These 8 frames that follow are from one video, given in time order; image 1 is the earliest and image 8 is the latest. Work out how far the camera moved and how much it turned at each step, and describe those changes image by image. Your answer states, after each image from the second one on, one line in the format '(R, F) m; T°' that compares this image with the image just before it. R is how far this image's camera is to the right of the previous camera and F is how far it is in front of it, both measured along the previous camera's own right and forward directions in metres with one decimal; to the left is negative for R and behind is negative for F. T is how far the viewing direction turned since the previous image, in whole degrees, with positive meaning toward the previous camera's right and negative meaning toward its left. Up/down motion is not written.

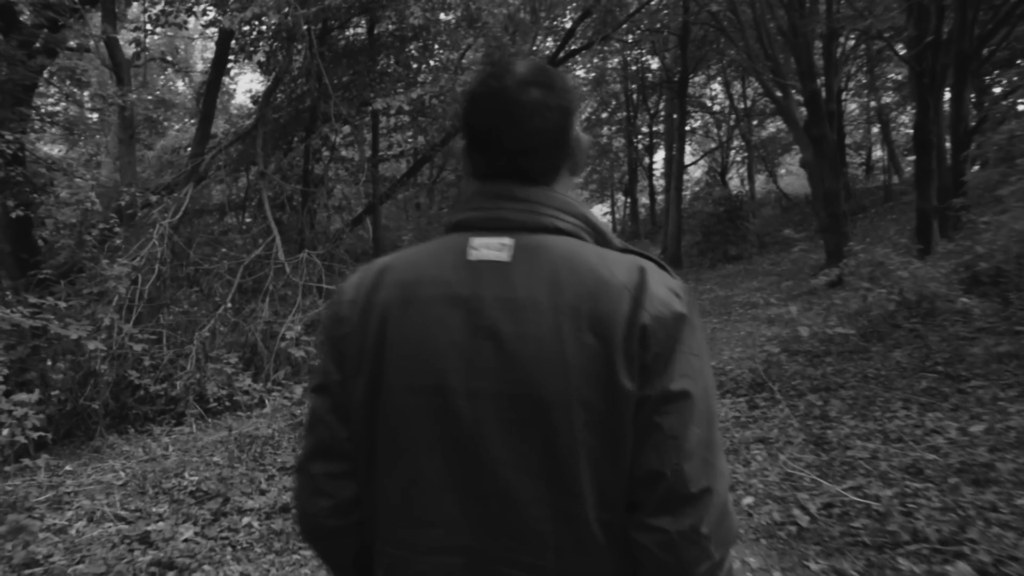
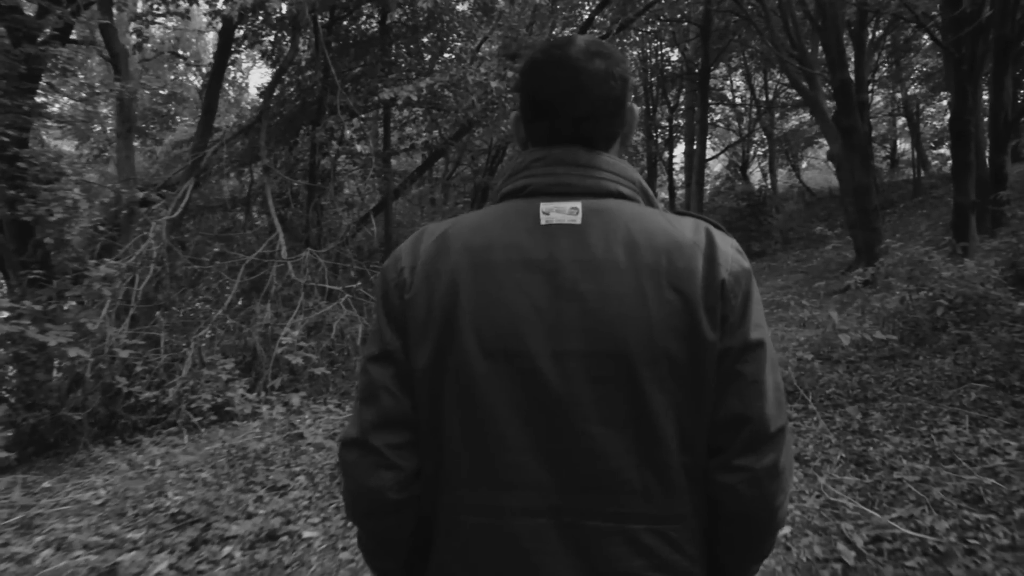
(0.0, +0.5) m; -1°
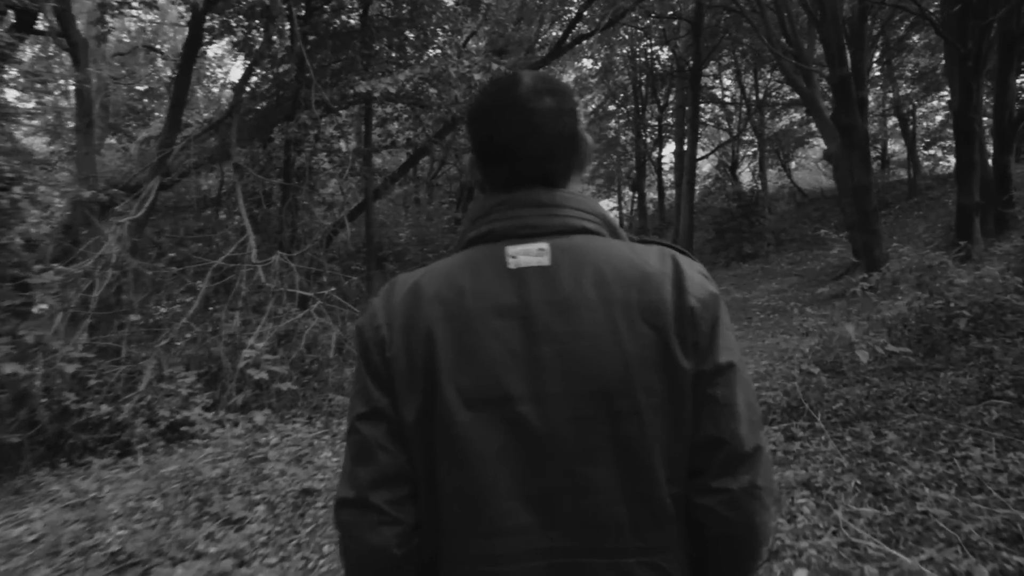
(0.0, +0.5) m; +1°
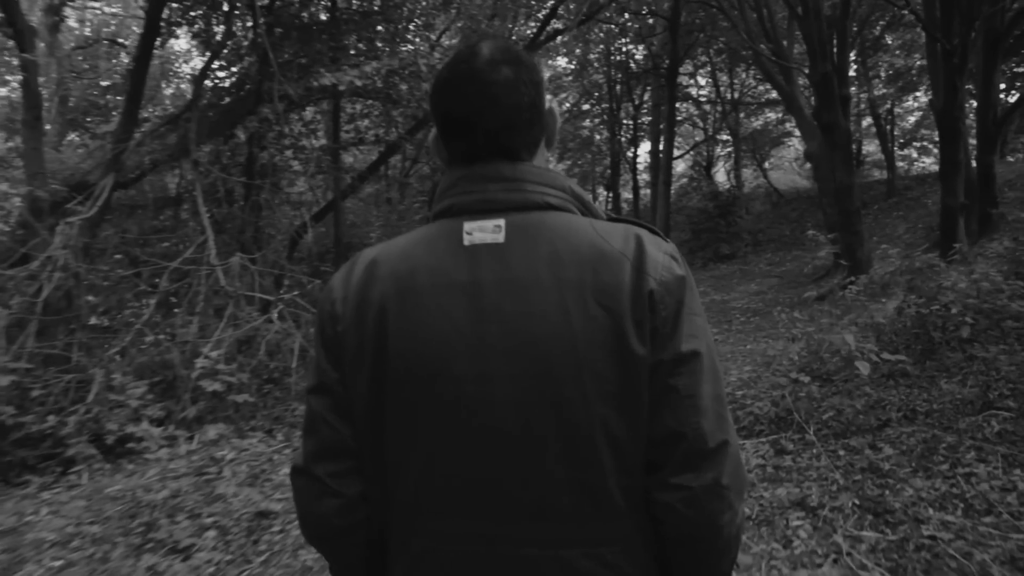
(0.0, +0.4) m; +2°
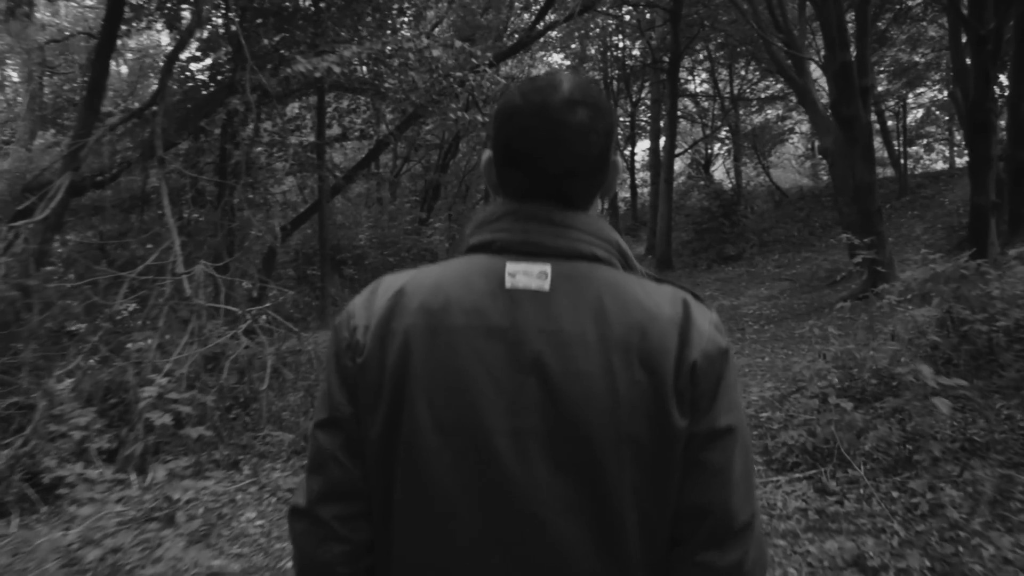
(0.0, +0.8) m; 0°
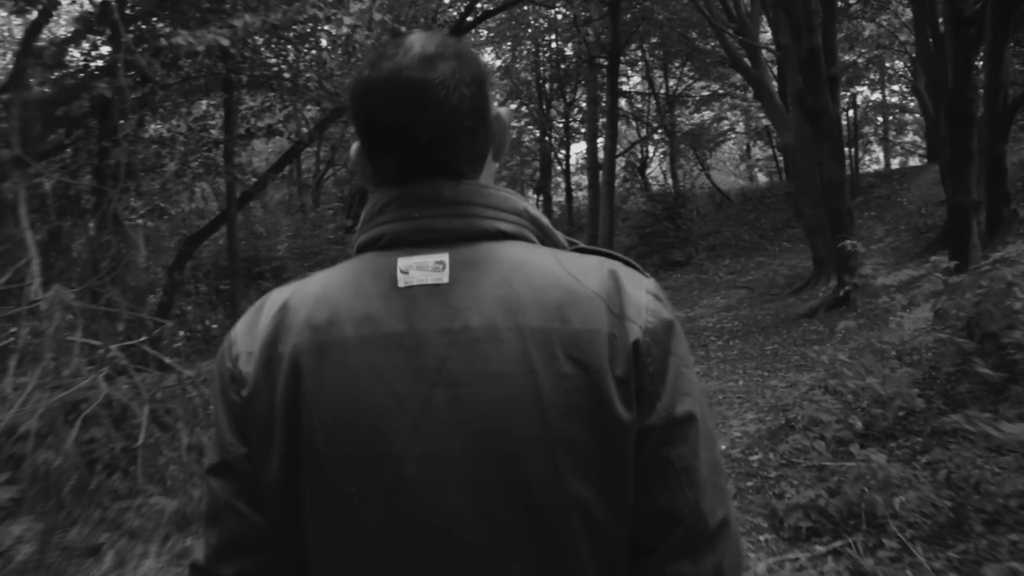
(0.0, +1.2) m; +4°
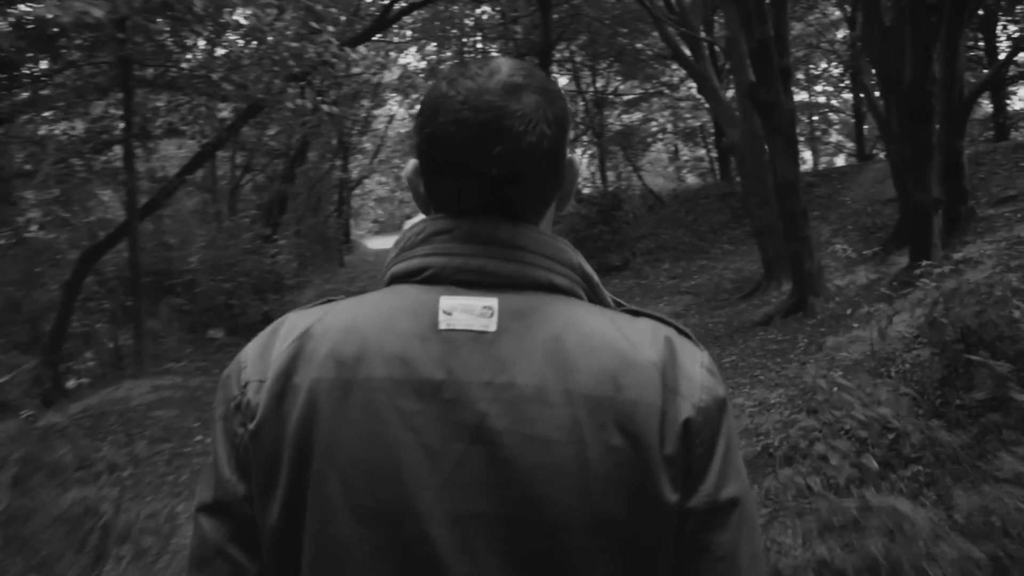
(-0.1, +0.8) m; +5°
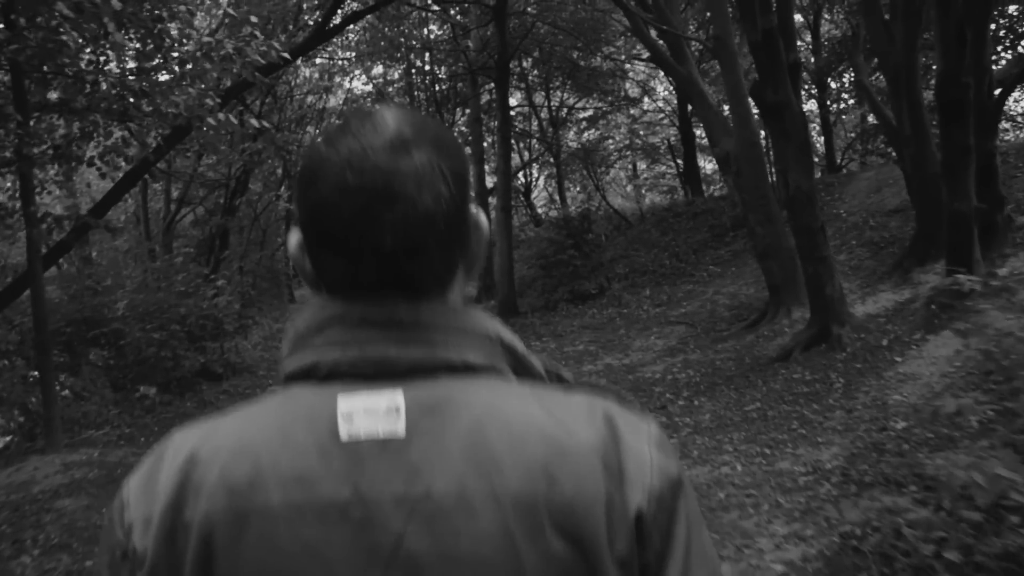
(-0.2, +1.4) m; +3°
